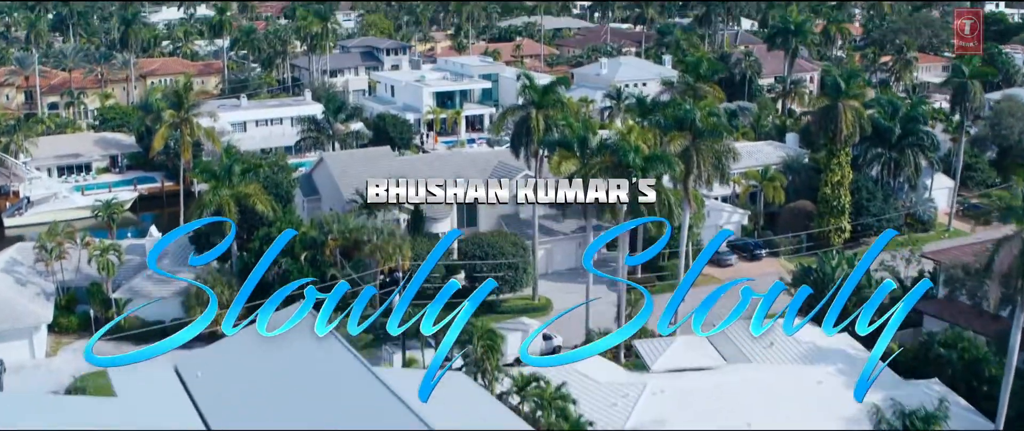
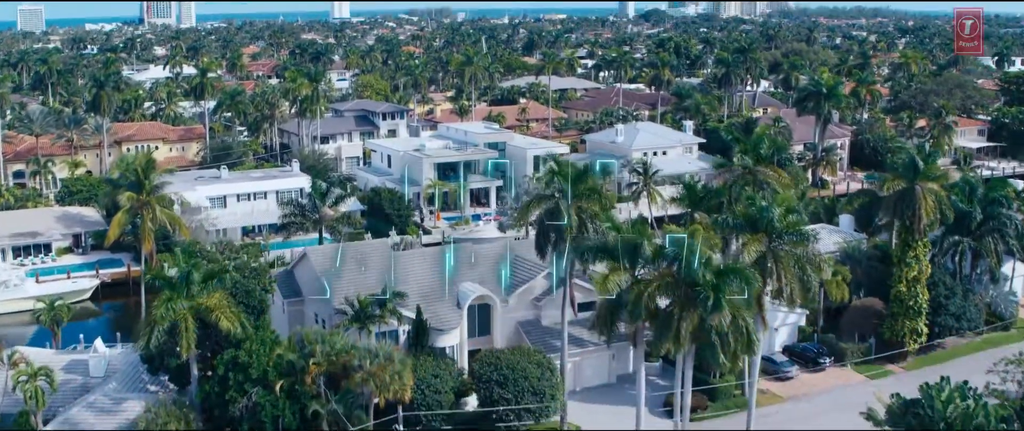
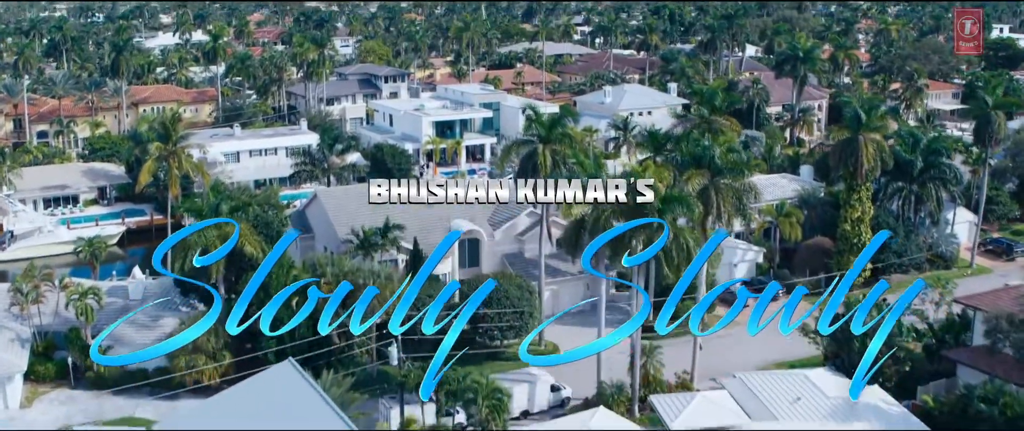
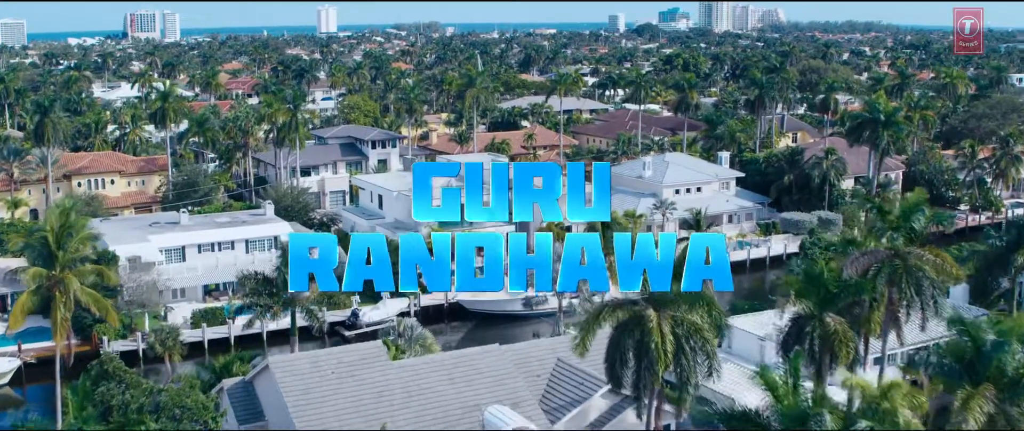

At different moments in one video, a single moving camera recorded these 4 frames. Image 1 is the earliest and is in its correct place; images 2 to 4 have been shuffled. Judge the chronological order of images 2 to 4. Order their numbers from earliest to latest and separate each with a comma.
3, 2, 4
